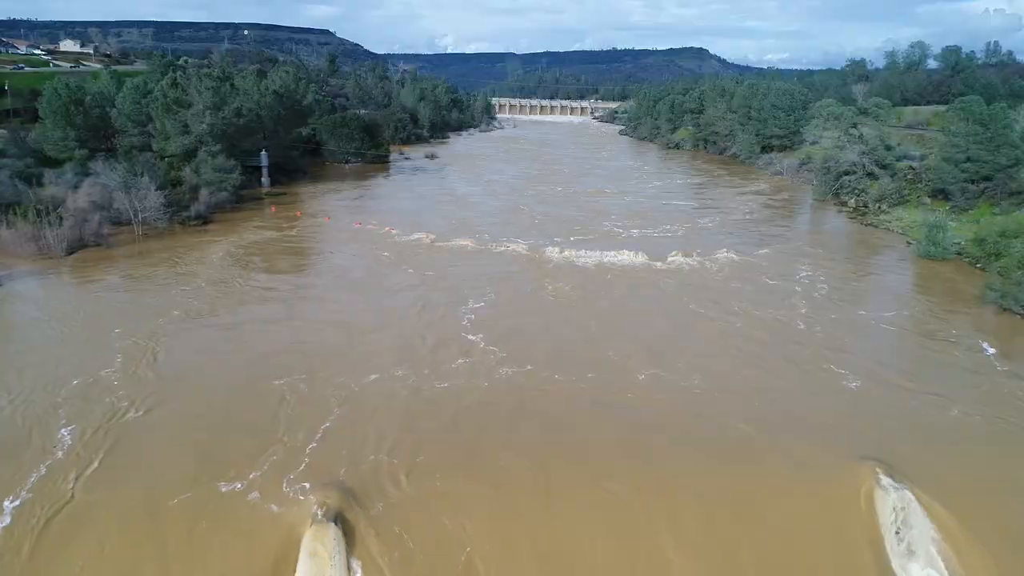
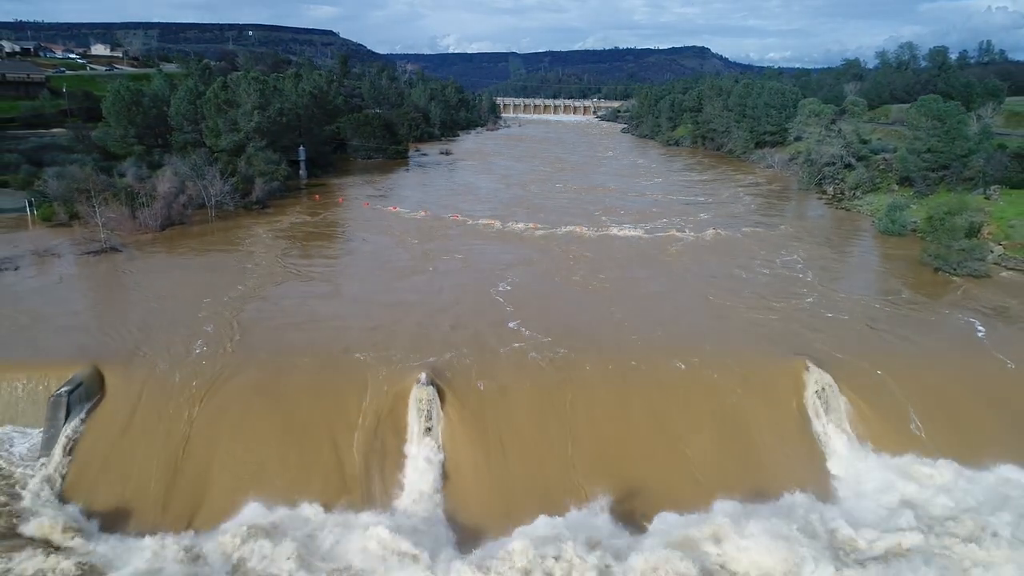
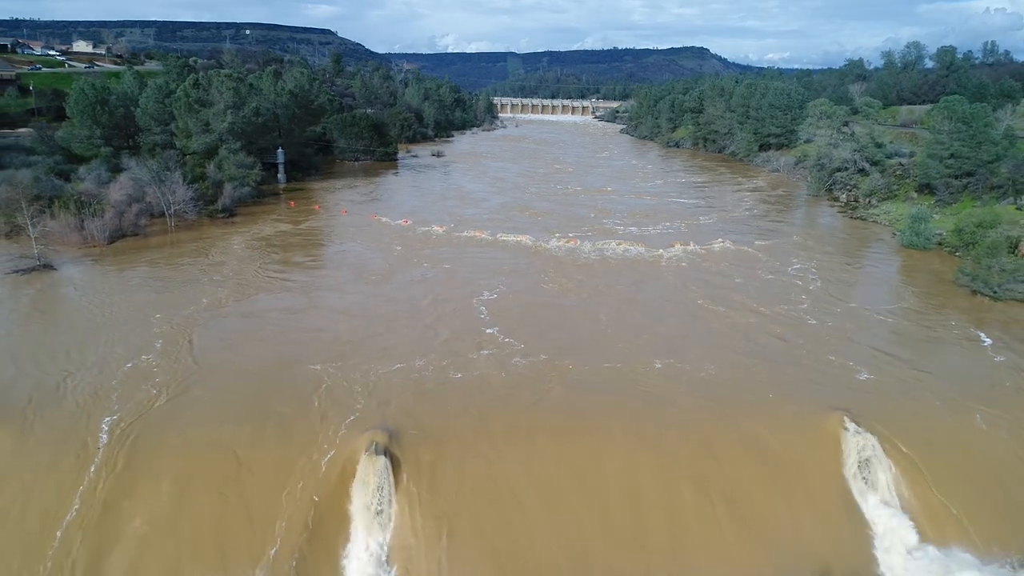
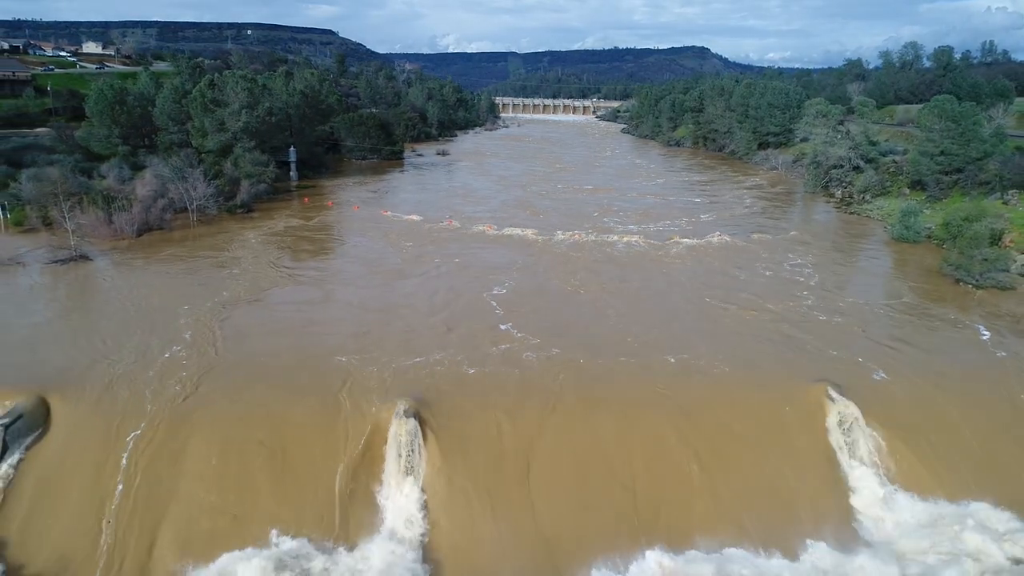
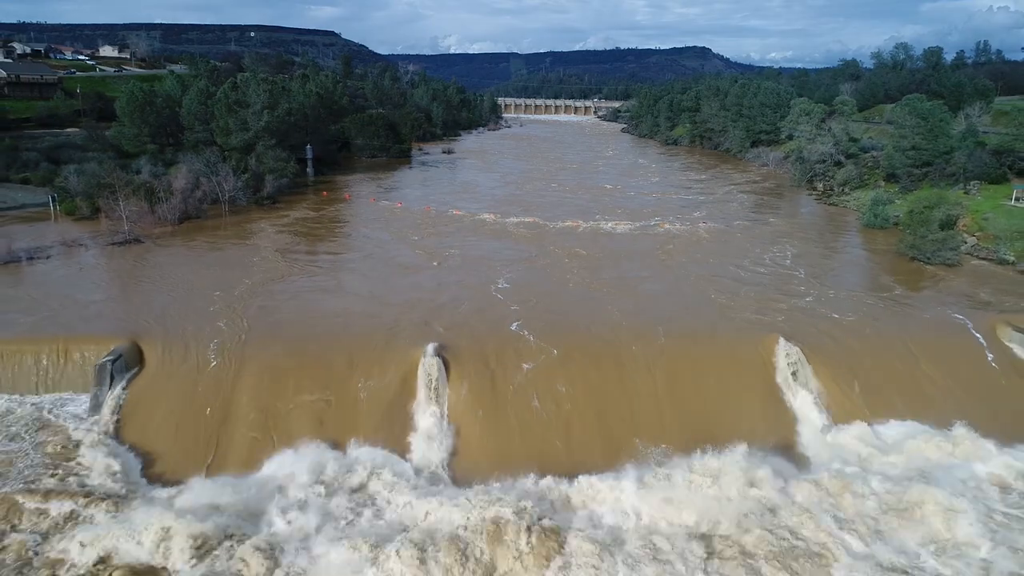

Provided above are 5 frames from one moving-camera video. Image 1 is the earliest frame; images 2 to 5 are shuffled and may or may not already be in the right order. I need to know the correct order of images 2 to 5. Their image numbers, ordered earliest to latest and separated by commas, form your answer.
3, 4, 2, 5
